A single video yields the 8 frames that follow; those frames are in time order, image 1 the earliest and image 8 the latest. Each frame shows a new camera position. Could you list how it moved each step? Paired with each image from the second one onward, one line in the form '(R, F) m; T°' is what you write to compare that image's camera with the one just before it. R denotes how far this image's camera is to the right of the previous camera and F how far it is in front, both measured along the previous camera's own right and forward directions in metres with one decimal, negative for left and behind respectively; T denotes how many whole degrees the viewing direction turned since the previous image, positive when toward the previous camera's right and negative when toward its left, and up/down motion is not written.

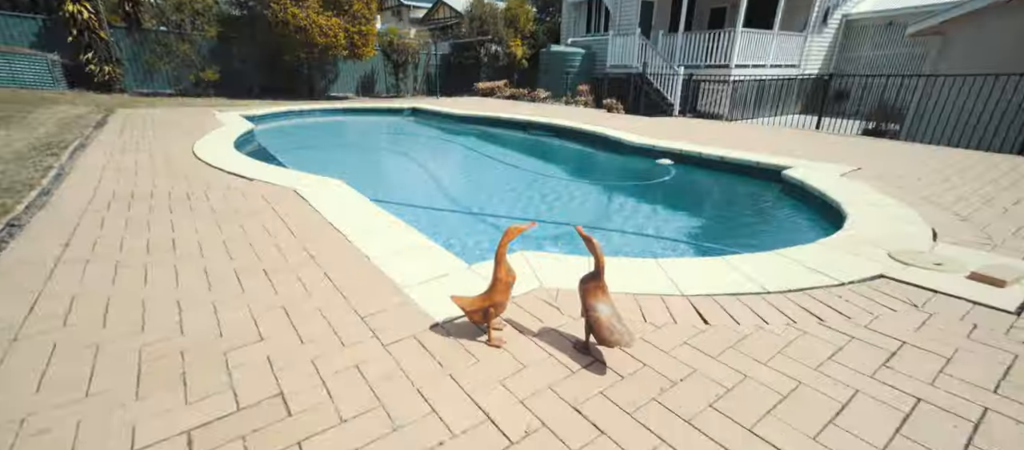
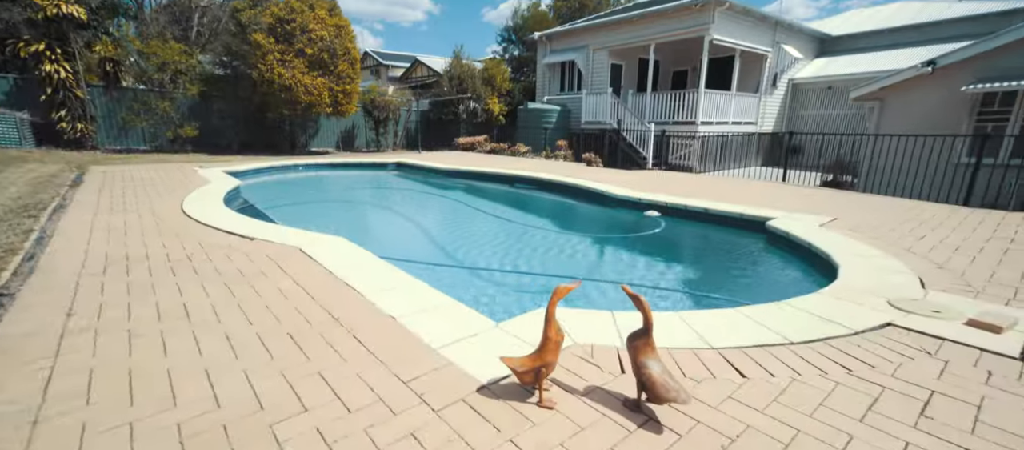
(-0.4, -0.1) m; +4°
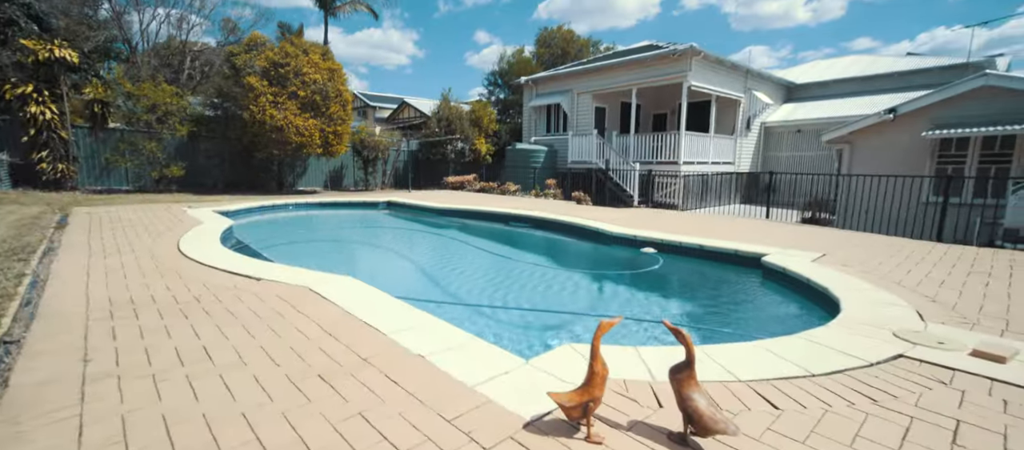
(-0.3, -0.1) m; +3°
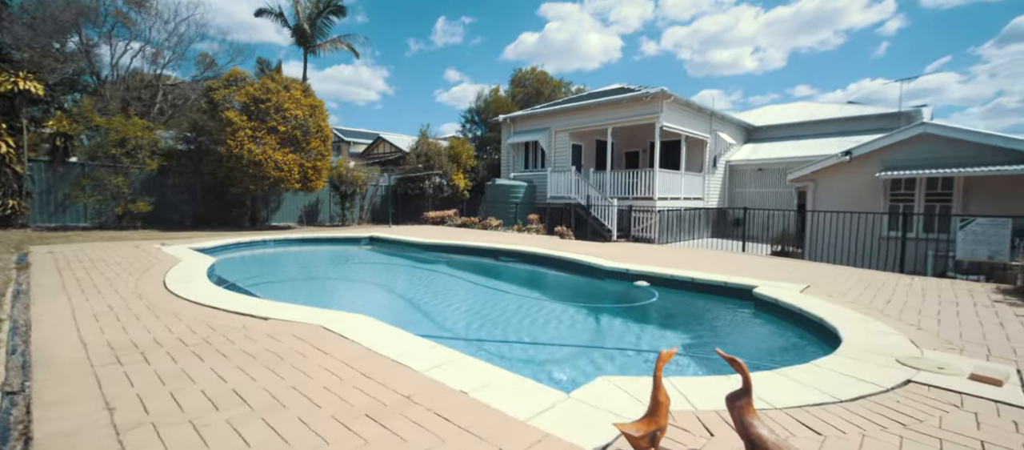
(-0.5, -0.1) m; +4°
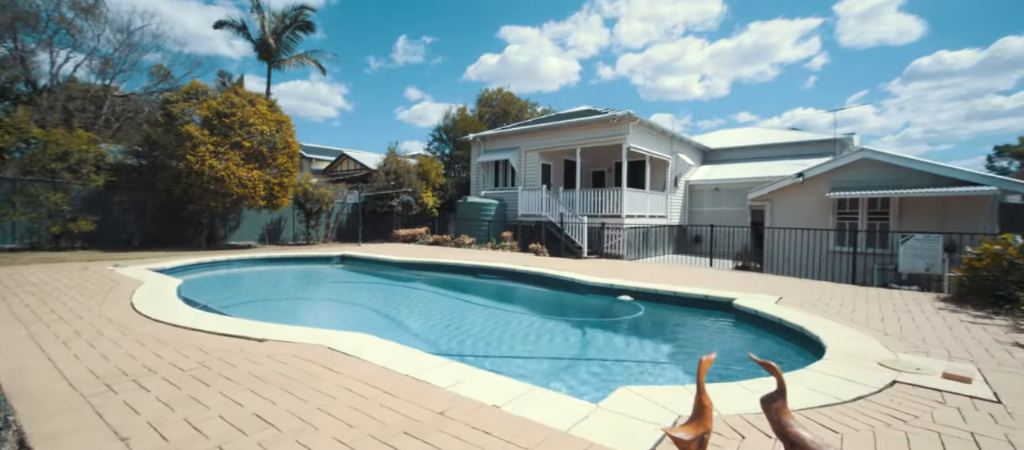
(-0.5, -0.1) m; +5°
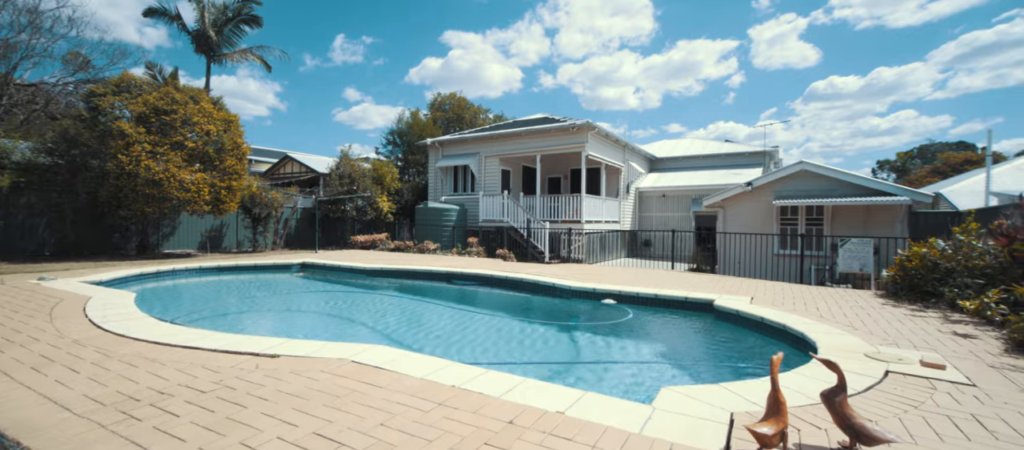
(-0.9, 0.0) m; +8°
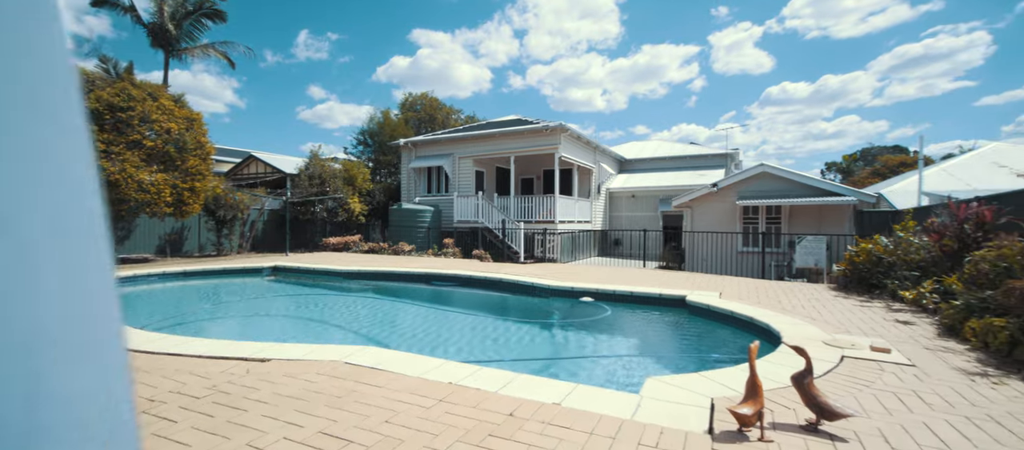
(-0.2, -0.2) m; +4°
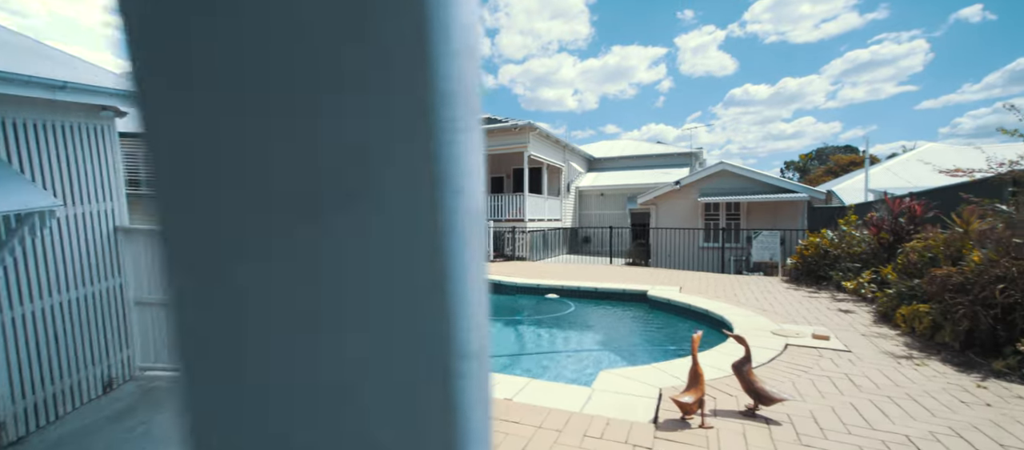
(+0.1, 0.0) m; +3°
